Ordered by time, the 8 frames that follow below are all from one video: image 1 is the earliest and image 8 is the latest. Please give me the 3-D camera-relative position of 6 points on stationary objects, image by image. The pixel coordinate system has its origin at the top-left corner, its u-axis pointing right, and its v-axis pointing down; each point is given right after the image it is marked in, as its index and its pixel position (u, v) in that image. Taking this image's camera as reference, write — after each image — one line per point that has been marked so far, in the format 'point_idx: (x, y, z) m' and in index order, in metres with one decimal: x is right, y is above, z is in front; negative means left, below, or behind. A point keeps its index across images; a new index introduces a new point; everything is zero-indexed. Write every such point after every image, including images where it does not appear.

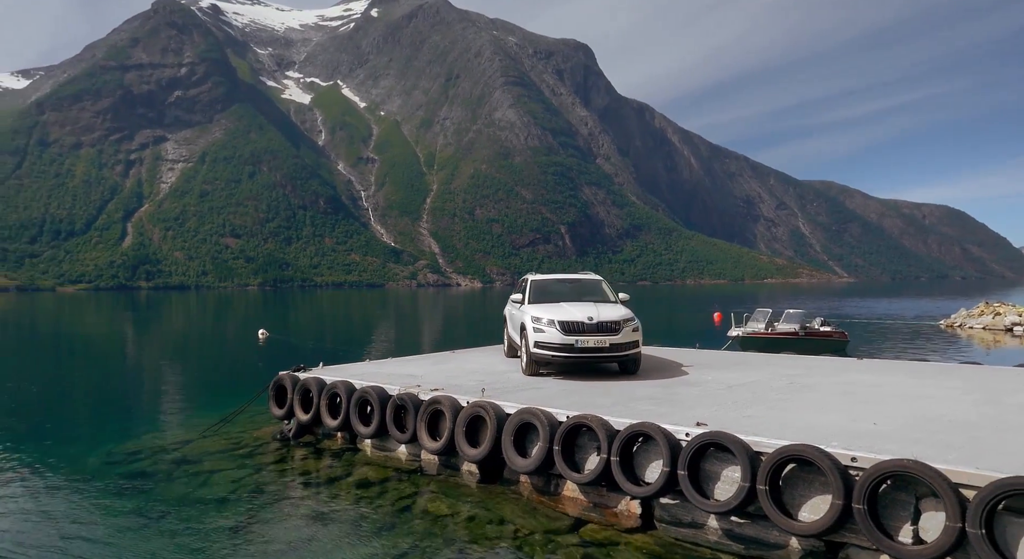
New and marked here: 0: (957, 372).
0: (+9.0, -1.9, +12.7) m
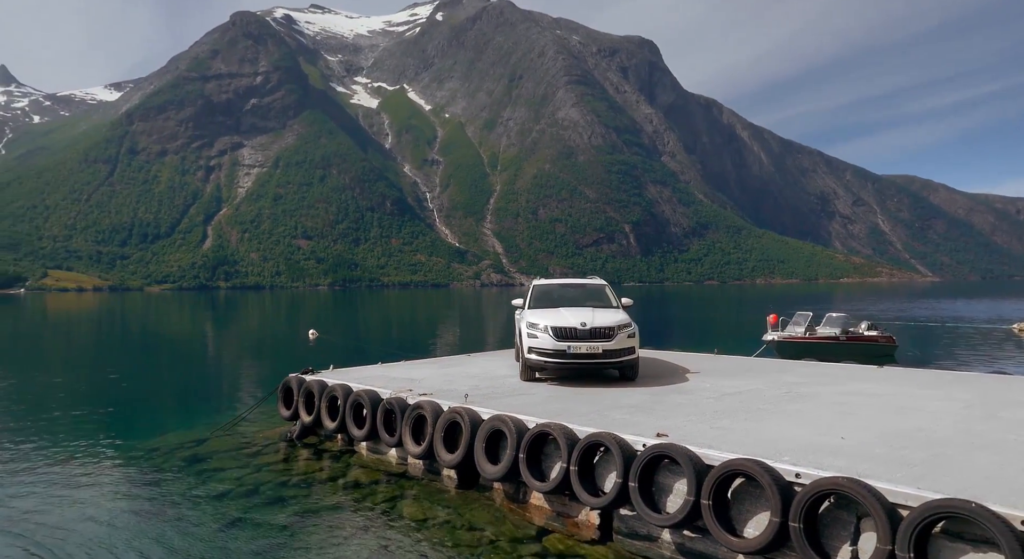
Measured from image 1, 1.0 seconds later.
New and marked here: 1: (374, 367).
0: (+8.7, -2.0, +12.0) m
1: (-3.1, -2.4, +17.7) m
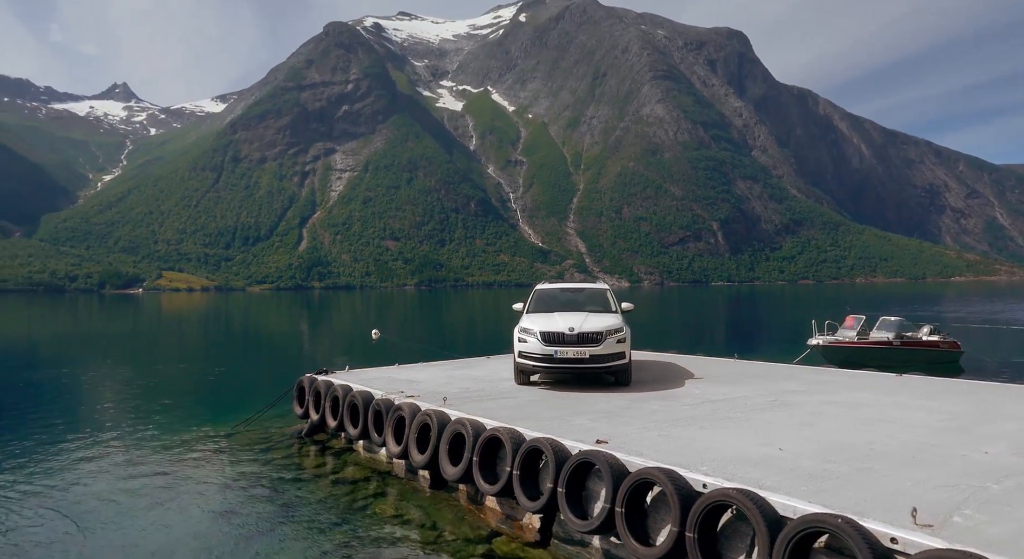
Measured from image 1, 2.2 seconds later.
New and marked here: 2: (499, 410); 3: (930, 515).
0: (+8.3, -2.1, +11.4) m
1: (-2.9, -2.5, +18.2) m
2: (-0.2, -2.3, +11.2) m
3: (+3.4, -1.9, +5.3) m
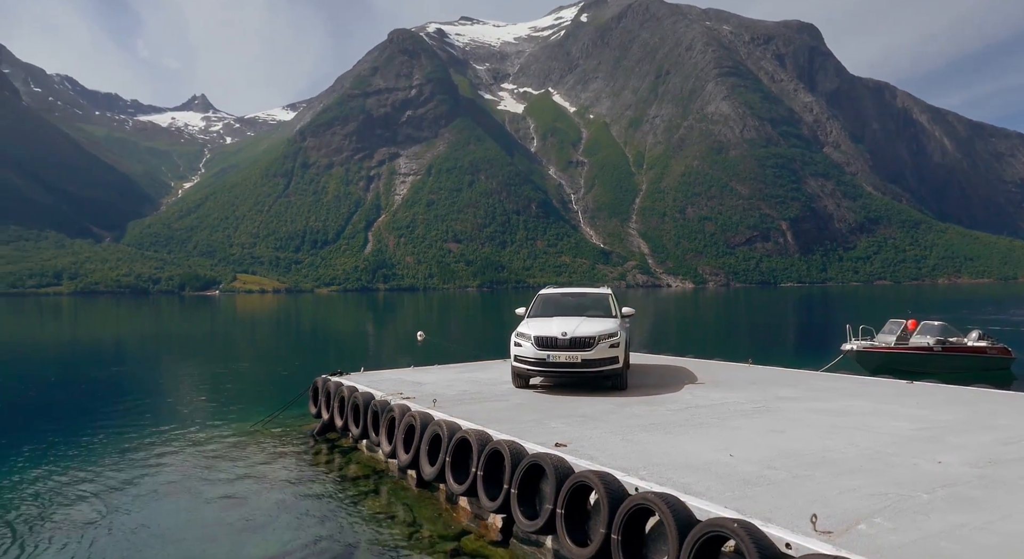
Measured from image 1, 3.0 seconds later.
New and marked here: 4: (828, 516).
0: (+8.0, -2.2, +11.1) m
1: (-2.7, -2.6, +18.7) m
2: (-0.5, -2.4, +11.5) m
3: (+2.6, -2.0, +5.3) m
4: (+2.6, -2.0, +5.4) m
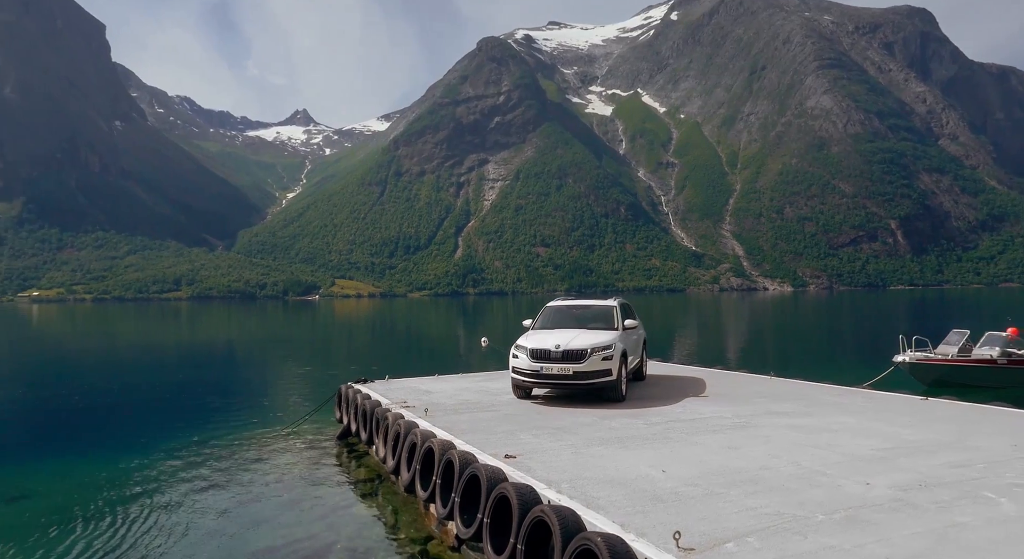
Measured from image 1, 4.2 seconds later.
0: (+7.5, -2.5, +10.7) m
1: (-2.3, -3.0, +19.4) m
2: (-0.9, -2.7, +12.0) m
3: (+1.6, -2.2, +5.6) m
4: (+1.6, -2.2, +5.6) m
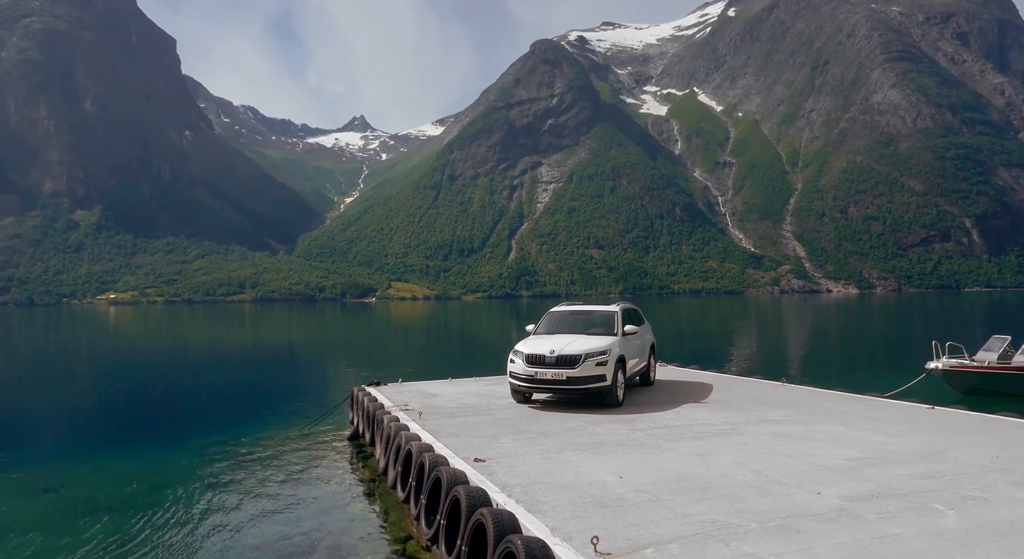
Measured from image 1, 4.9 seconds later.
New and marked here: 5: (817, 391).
0: (+7.2, -2.6, +10.4) m
1: (-2.1, -3.2, +19.7) m
2: (-1.1, -2.8, +12.2) m
3: (+0.9, -2.3, +5.7) m
4: (+0.9, -2.3, +5.7) m
5: (+7.9, -2.9, +16.6) m
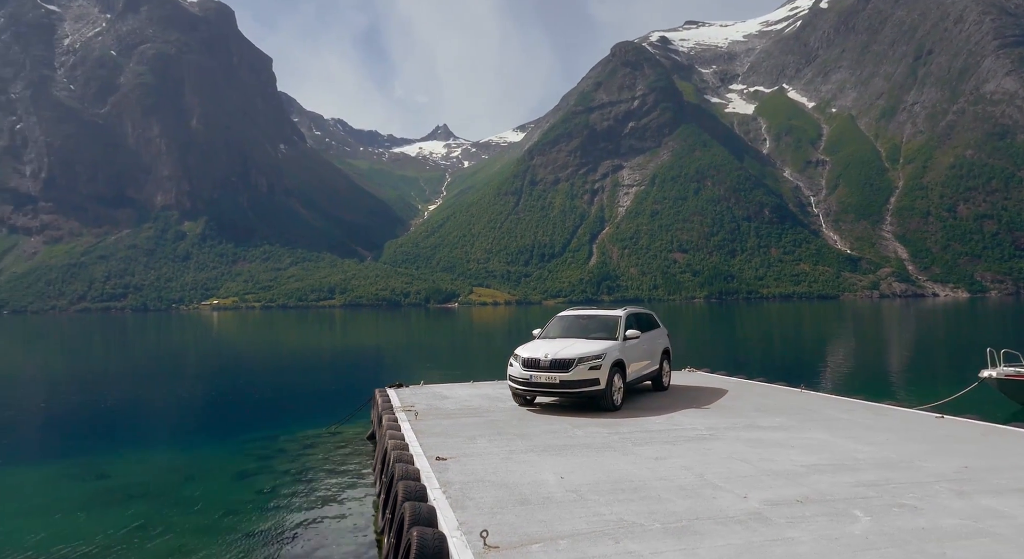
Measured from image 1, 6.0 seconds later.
0: (+6.7, -2.6, +10.1) m
1: (-1.6, -3.3, +20.2) m
2: (-1.4, -2.9, +12.7) m
3: (0.0, -2.4, +6.0) m
4: (0.0, -2.4, +6.0) m
5: (+8.0, -3.0, +16.2) m
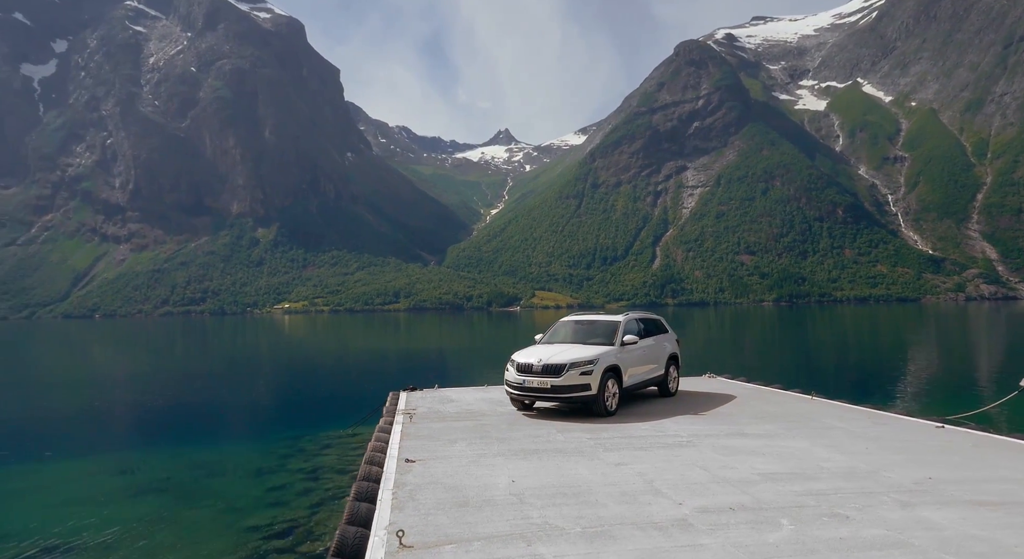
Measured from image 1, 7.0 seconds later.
0: (+6.2, -2.7, +9.9) m
1: (-1.3, -3.5, +20.6) m
2: (-1.7, -3.1, +13.1) m
3: (-0.8, -2.5, +6.3) m
4: (-0.8, -2.5, +6.3) m
5: (+7.9, -3.1, +15.8) m
